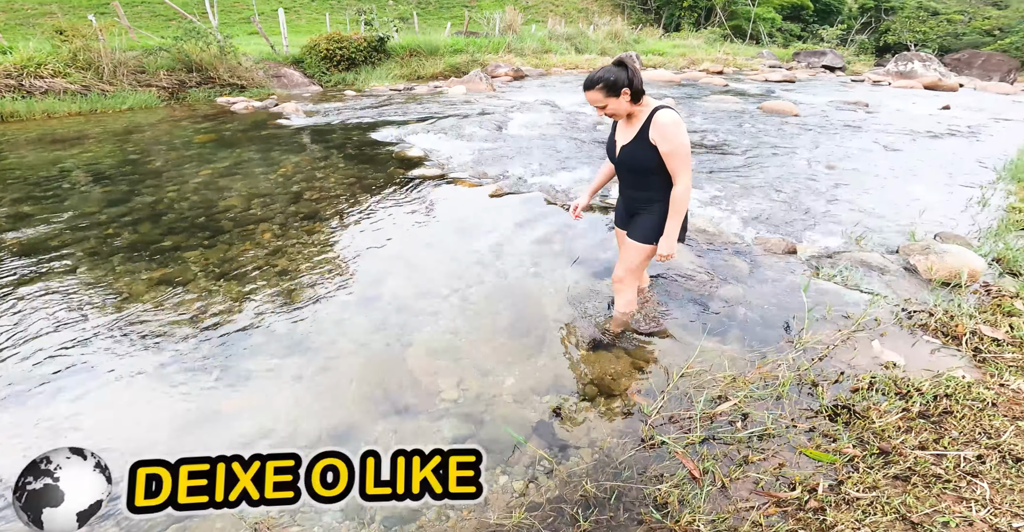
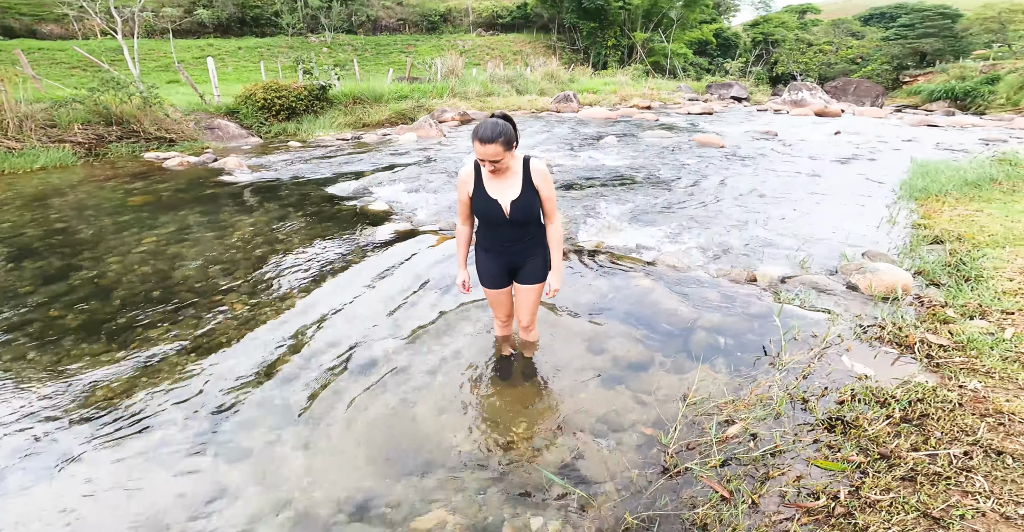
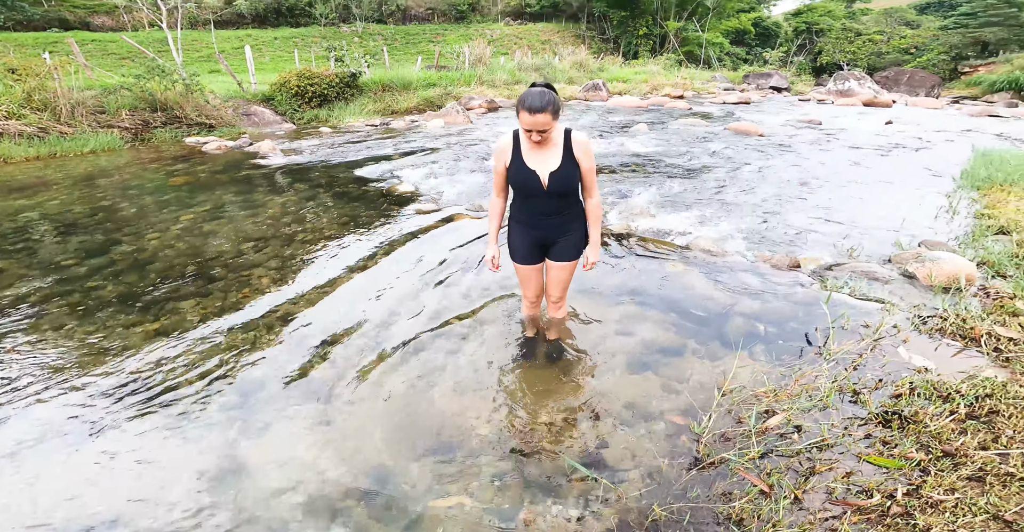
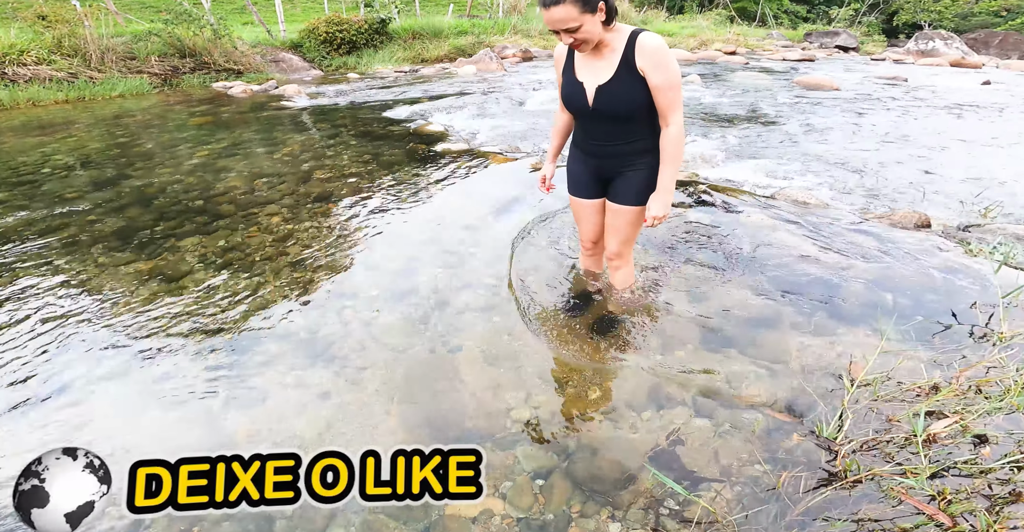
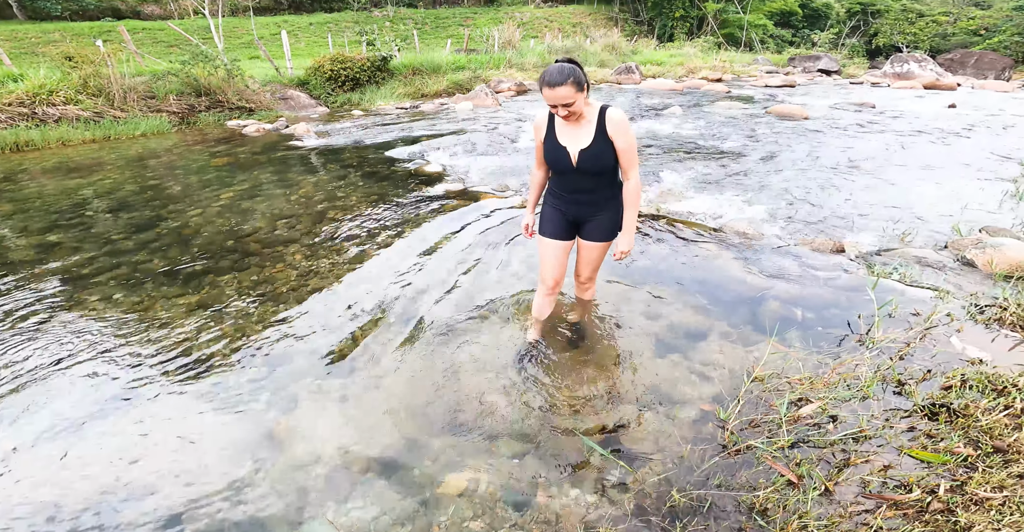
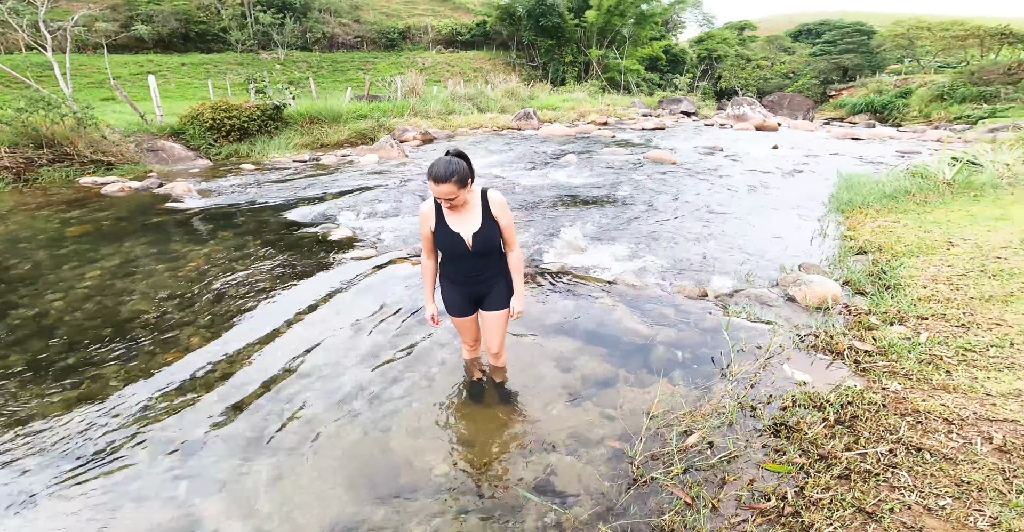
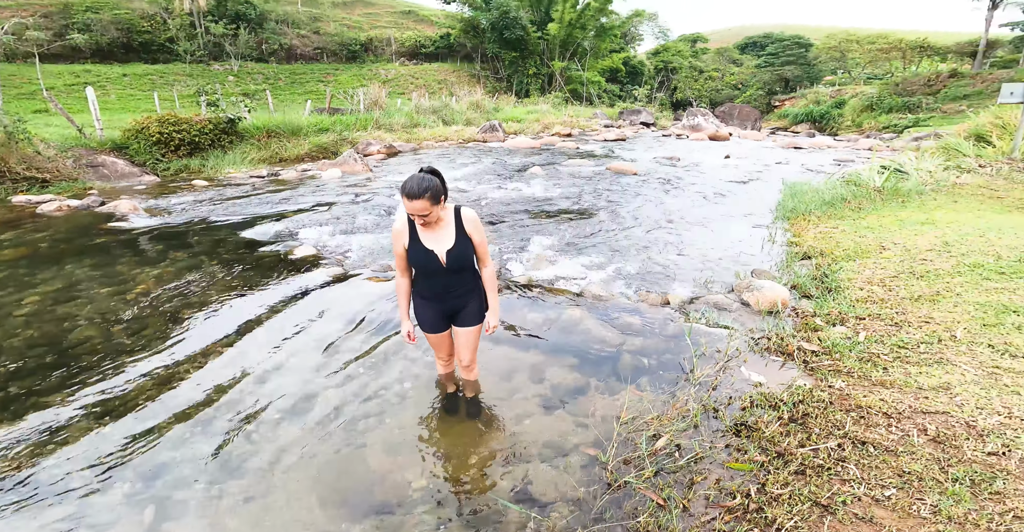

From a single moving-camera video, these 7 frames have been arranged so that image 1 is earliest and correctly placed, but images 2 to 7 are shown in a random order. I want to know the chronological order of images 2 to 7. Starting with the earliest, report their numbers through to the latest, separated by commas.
4, 5, 3, 2, 6, 7
